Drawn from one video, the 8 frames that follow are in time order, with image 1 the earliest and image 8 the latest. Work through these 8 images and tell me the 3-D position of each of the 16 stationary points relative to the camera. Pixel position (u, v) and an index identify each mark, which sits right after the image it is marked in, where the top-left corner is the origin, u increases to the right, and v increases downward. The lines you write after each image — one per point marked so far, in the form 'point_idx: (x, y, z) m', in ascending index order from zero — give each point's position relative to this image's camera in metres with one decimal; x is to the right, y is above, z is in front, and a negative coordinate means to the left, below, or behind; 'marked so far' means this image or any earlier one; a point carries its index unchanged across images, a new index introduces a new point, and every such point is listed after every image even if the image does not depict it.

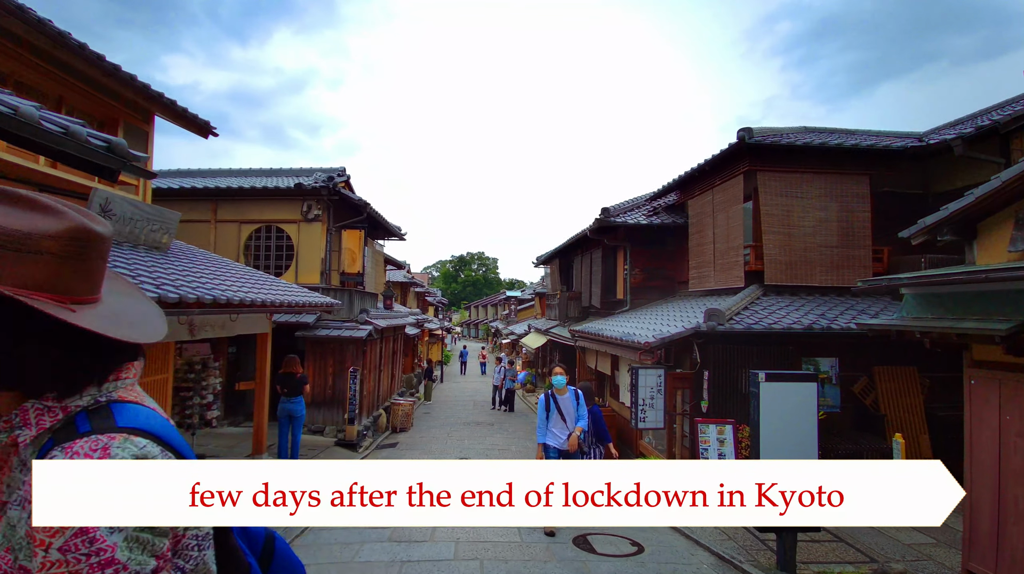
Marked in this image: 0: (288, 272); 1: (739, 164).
0: (-5.5, +0.4, +11.7) m
1: (+4.6, +2.5, +9.6) m
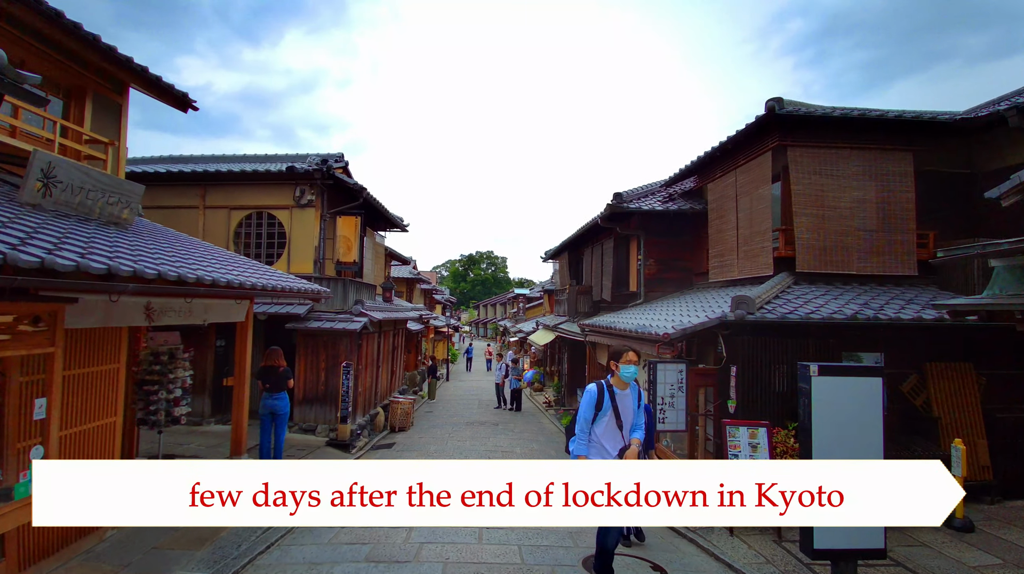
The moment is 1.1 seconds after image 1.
0: (-5.4, +0.6, +11.1) m
1: (+4.7, +2.7, +8.7) m
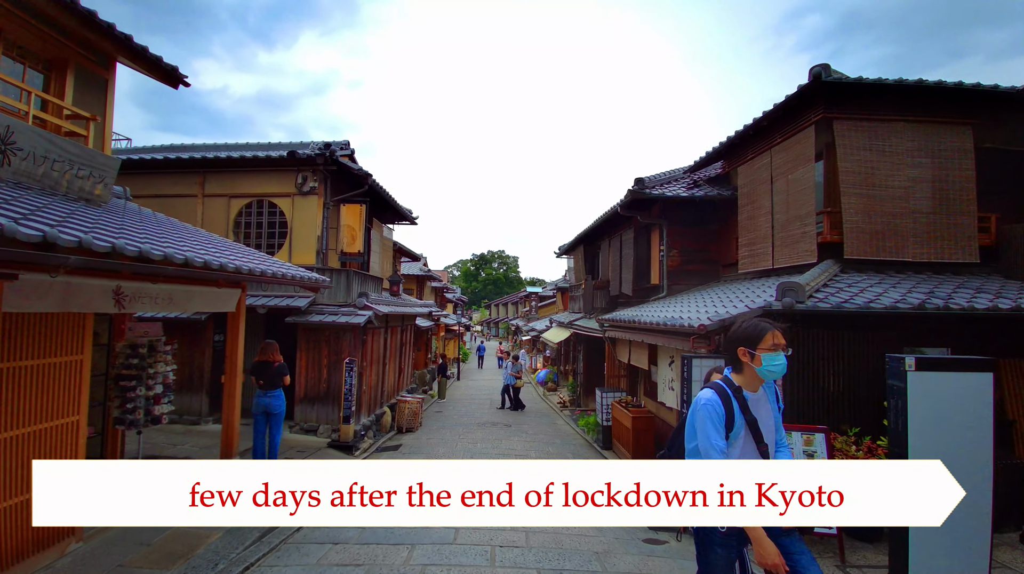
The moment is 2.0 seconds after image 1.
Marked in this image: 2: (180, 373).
0: (-5.1, +0.8, +10.5) m
1: (+4.9, +2.9, +7.9) m
2: (-7.0, -1.8, +10.1) m
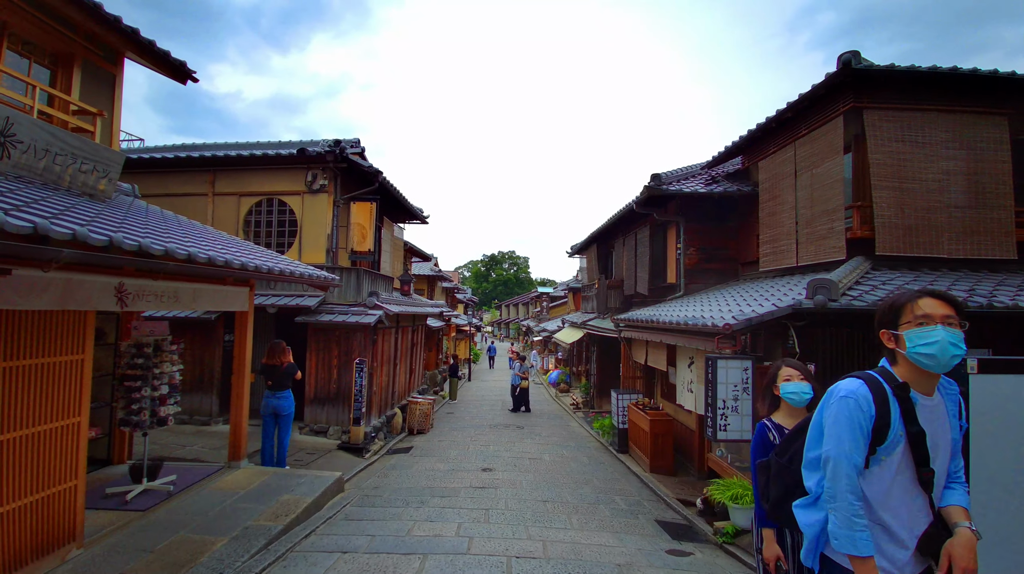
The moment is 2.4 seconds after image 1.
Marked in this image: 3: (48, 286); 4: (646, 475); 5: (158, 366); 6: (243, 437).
0: (-4.8, +0.8, +10.4) m
1: (+5.1, +2.9, +7.6) m
2: (-6.7, -1.8, +10.0) m
3: (-3.7, 0.0, +3.8) m
4: (+2.2, -3.2, +8.0) m
5: (-4.1, -0.9, +5.6) m
6: (-3.8, -2.1, +6.7) m
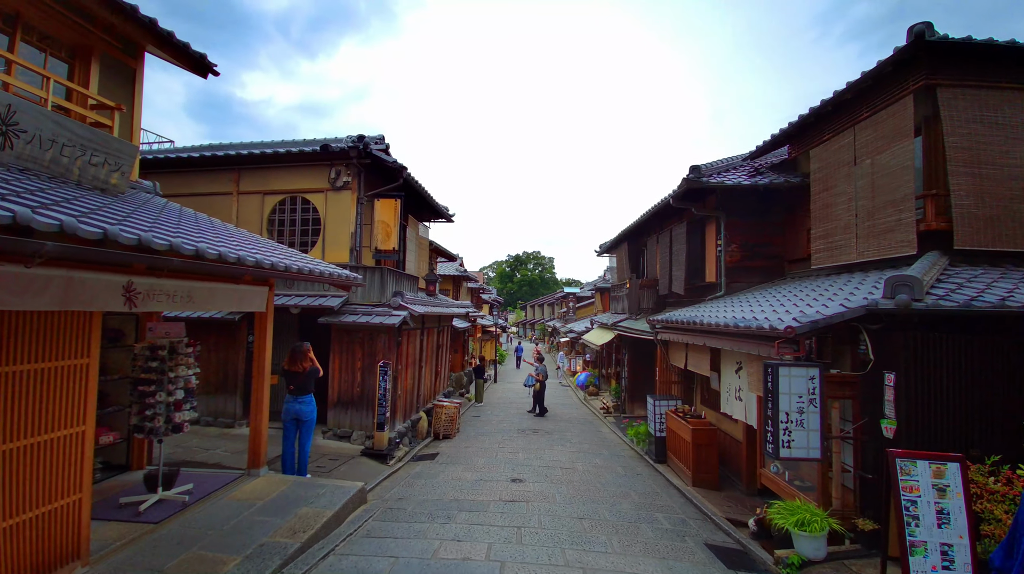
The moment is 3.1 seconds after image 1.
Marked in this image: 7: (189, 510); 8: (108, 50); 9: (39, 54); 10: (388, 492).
0: (-4.2, +0.8, +10.1) m
1: (+5.6, +2.9, +6.8) m
2: (-6.1, -1.8, +9.8) m
3: (-3.4, 0.0, +3.5) m
4: (+2.7, -3.1, +7.4) m
5: (-3.8, -0.9, +5.3) m
6: (-3.4, -2.1, +6.5) m
7: (-3.5, -2.4, +5.2) m
8: (-5.6, +3.3, +6.6) m
9: (-5.9, +2.9, +5.9) m
10: (-1.7, -2.9, +6.7) m
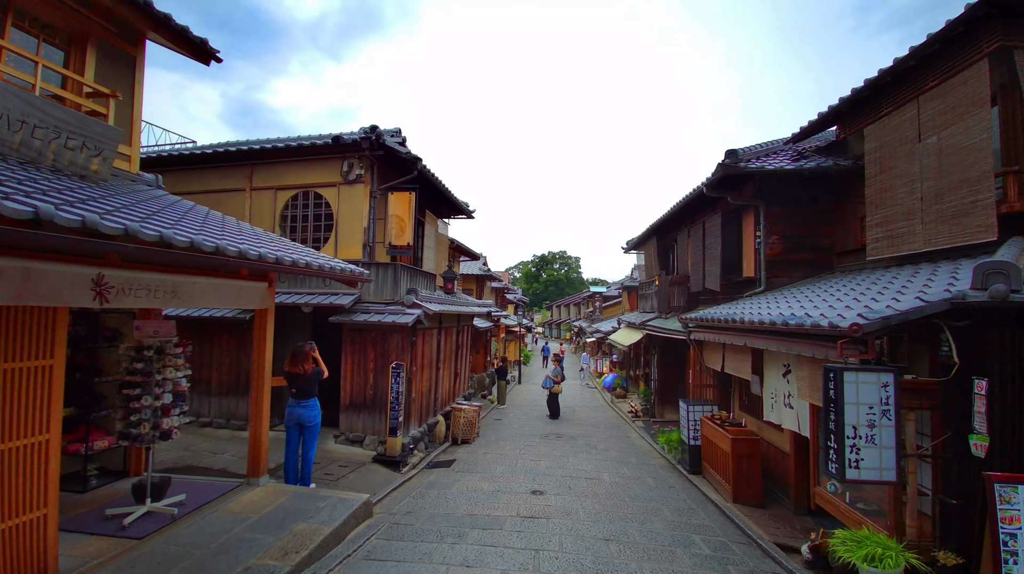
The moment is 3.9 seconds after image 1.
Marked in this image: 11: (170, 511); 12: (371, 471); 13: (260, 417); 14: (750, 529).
0: (-3.8, +0.8, +9.7) m
1: (+5.8, +3.0, +5.9) m
2: (-5.7, -1.8, +9.6) m
3: (-3.4, +0.1, +3.1) m
4: (+3.0, -3.0, +6.6) m
5: (-3.6, -0.9, +4.9) m
6: (-3.1, -2.1, +6.0) m
7: (-3.4, -2.4, +4.8) m
8: (-5.4, +3.3, +6.3) m
9: (-5.7, +2.9, +5.7) m
10: (-1.5, -2.8, +6.2) m
11: (-3.5, -2.3, +4.9) m
12: (-2.3, -2.9, +7.6) m
13: (-3.2, -1.6, +6.0) m
14: (+2.9, -2.9, +5.8) m
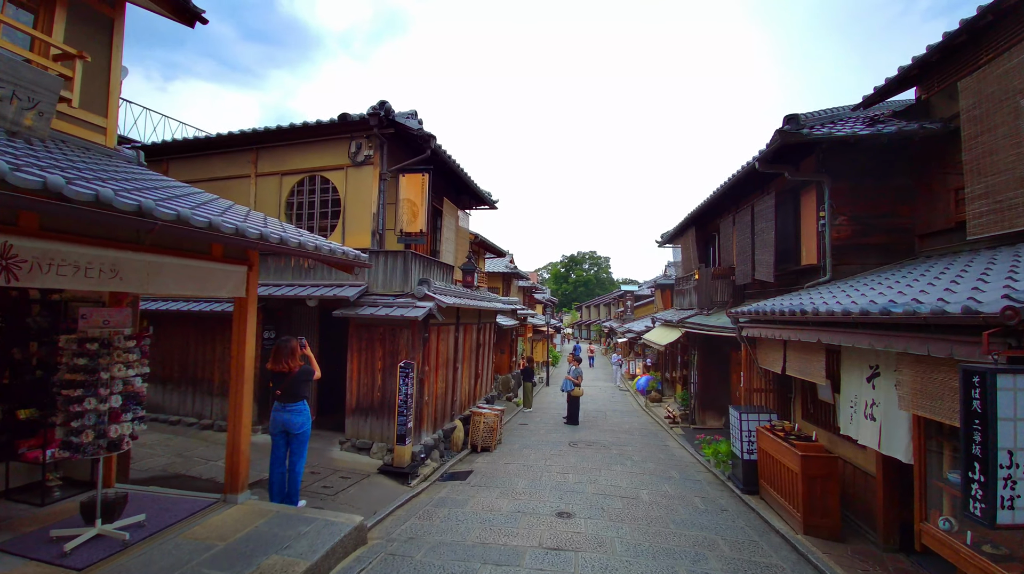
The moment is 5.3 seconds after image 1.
0: (-3.3, +1.0, +9.0) m
1: (+6.0, +3.2, +4.6) m
2: (-5.3, -1.6, +8.9) m
3: (-3.3, +0.2, +2.3) m
4: (+3.3, -2.9, +5.4) m
5: (-3.4, -0.7, +4.1) m
6: (-2.9, -1.9, +5.2) m
7: (-3.2, -2.2, +4.0) m
8: (-5.1, +3.5, +5.6) m
9: (-5.5, +3.1, +5.0) m
10: (-1.3, -2.7, +5.3) m
11: (-3.3, -2.1, +4.1) m
12: (-1.9, -2.8, +6.7) m
13: (-2.9, -1.5, +5.2) m
14: (+3.1, -2.7, +4.6) m
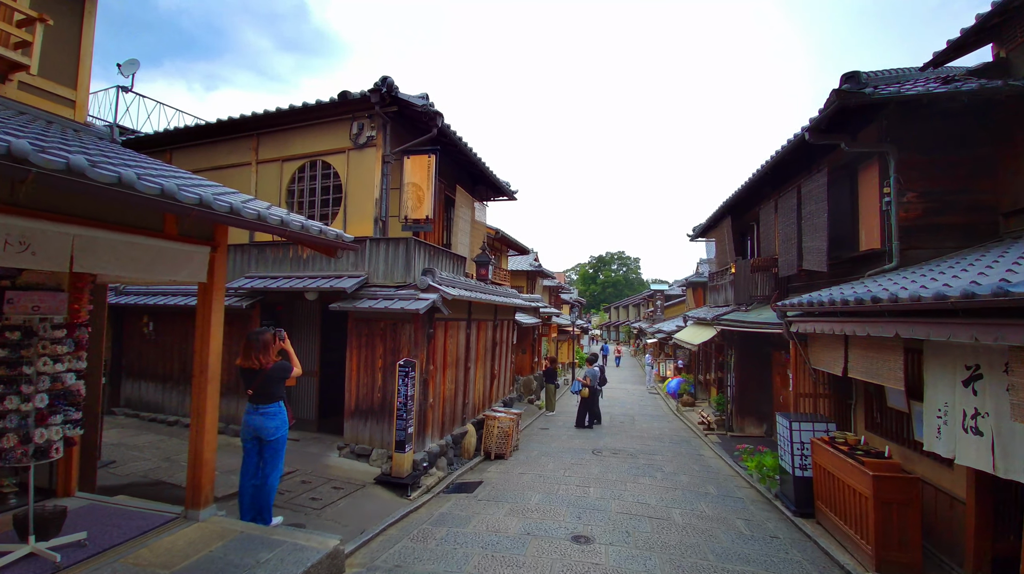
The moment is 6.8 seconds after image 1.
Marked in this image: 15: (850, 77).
0: (-3.1, +1.1, +8.3) m
1: (+6.0, +3.4, +3.4) m
2: (-5.0, -1.5, +8.4) m
3: (-3.5, +0.4, +1.7) m
4: (+3.3, -2.7, +4.4) m
5: (-3.5, -0.5, +3.5) m
6: (-2.9, -1.8, +4.6) m
7: (-3.2, -2.1, +3.4) m
8: (-5.1, +3.6, +5.1) m
9: (-5.5, +3.2, +4.5) m
10: (-1.2, -2.5, +4.5) m
11: (-3.4, -2.0, +3.5) m
12: (-1.8, -2.6, +6.0) m
13: (-2.9, -1.3, +4.5) m
14: (+3.1, -2.6, +3.6) m
15: (+4.6, +2.8, +6.6) m
